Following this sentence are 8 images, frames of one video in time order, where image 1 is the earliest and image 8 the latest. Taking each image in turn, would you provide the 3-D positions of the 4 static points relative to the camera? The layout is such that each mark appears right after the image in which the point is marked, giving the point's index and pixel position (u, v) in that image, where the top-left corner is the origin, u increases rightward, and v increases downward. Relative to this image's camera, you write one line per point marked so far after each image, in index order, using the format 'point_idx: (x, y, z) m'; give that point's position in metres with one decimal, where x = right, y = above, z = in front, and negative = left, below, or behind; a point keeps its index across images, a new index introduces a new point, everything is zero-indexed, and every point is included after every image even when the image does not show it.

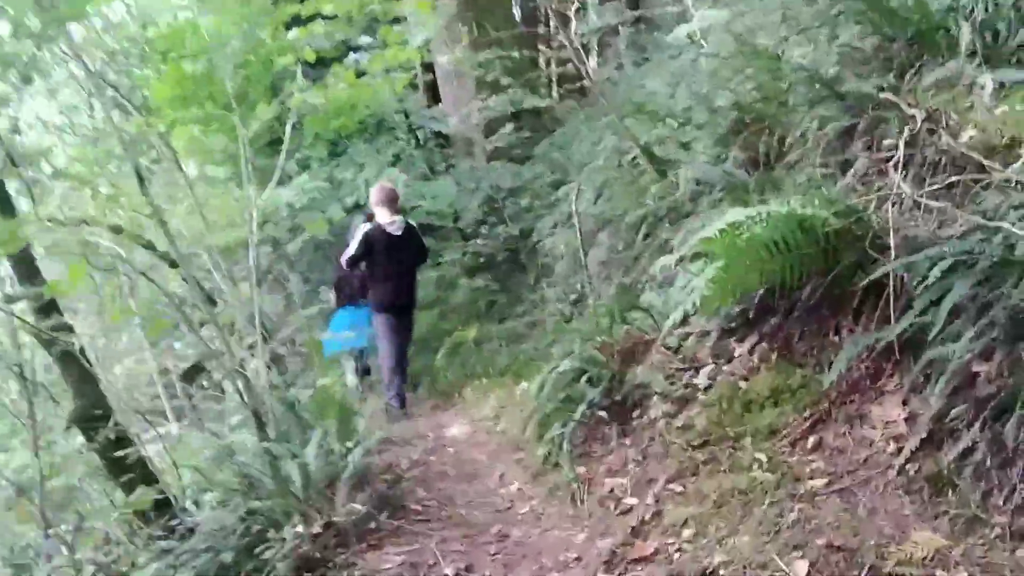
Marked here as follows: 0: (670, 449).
0: (+0.6, -0.7, +3.7) m
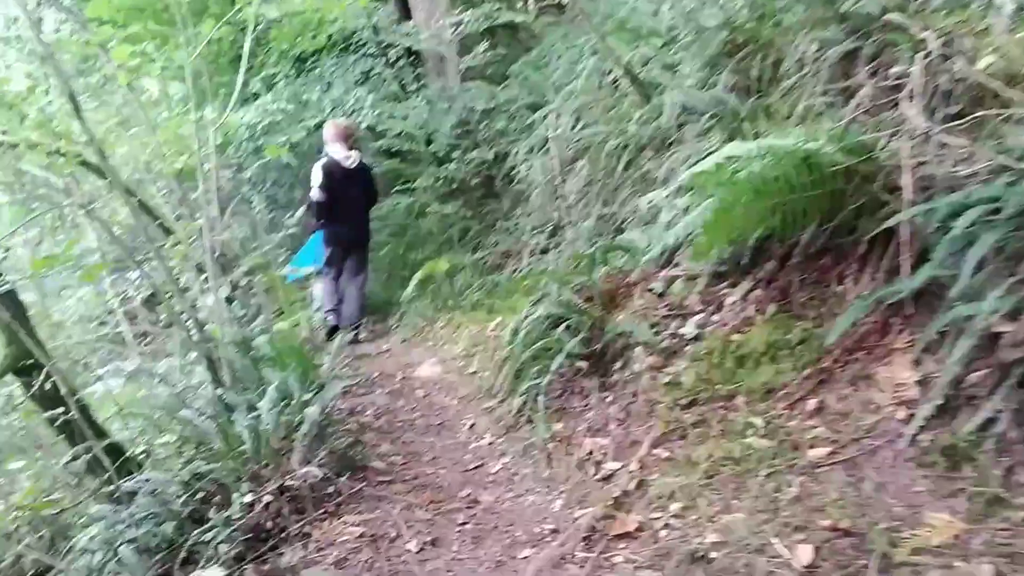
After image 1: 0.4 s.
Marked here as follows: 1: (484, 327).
0: (+0.5, -0.4, +3.4) m
1: (-0.2, -0.3, +6.5) m
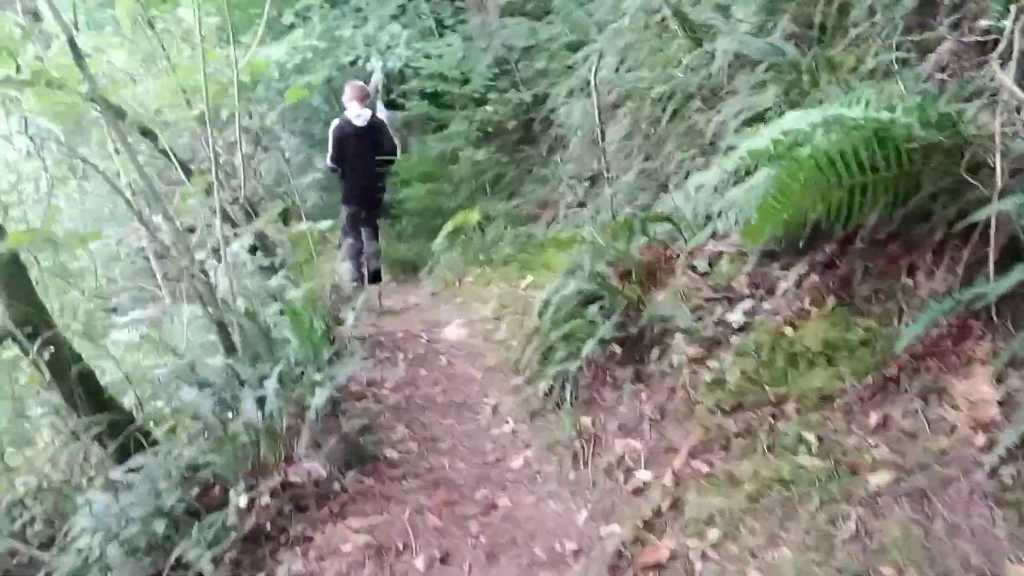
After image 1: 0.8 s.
0: (+0.6, -0.4, +3.1) m
1: (0.0, 0.0, +6.2) m
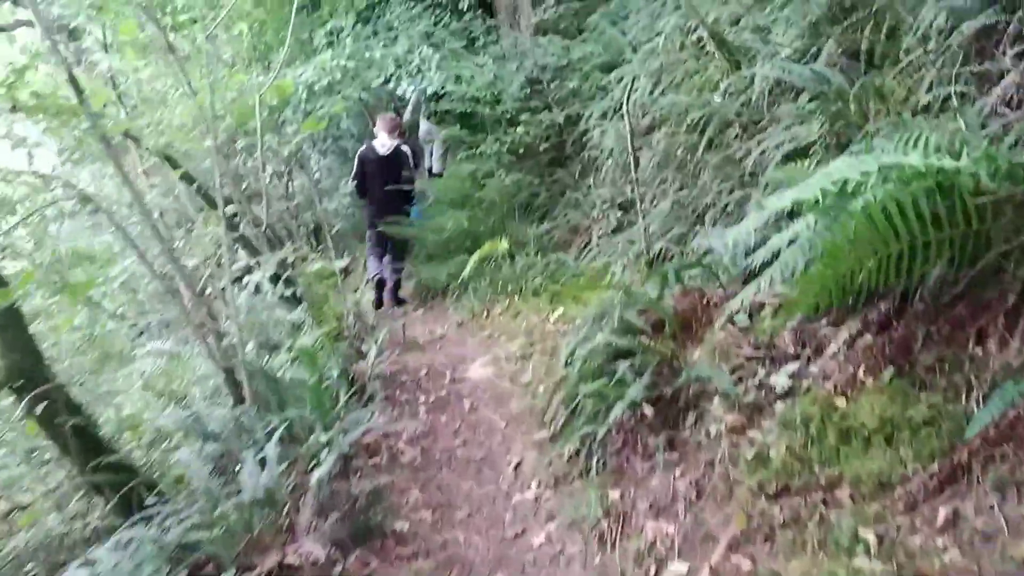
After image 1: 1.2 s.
0: (+0.7, -0.6, +2.8) m
1: (+0.2, -0.2, +5.9) m
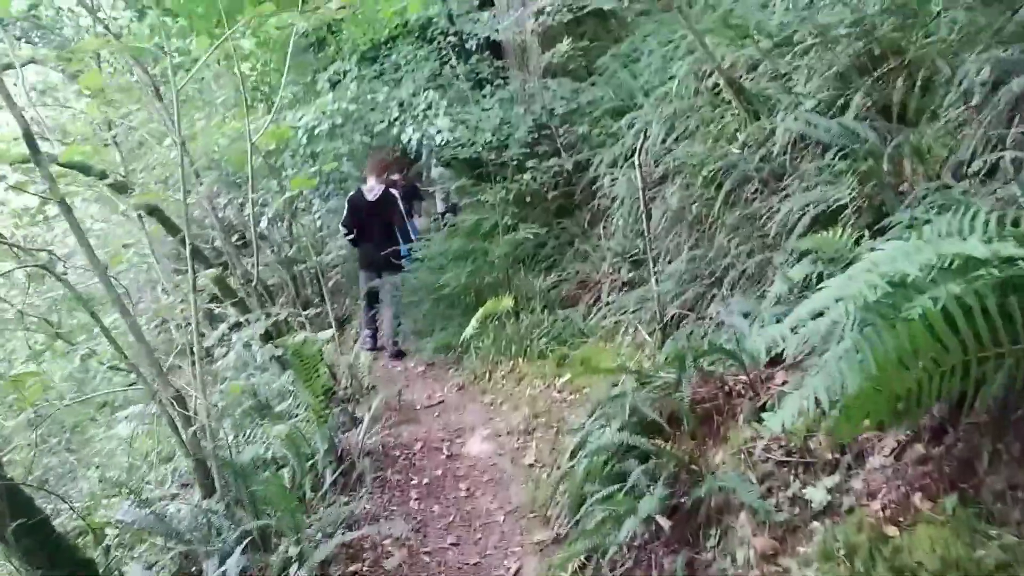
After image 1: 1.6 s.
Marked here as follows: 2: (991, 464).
0: (+0.6, -0.8, +2.4) m
1: (+0.2, -0.6, +5.5) m
2: (+1.3, -0.4, +2.6) m
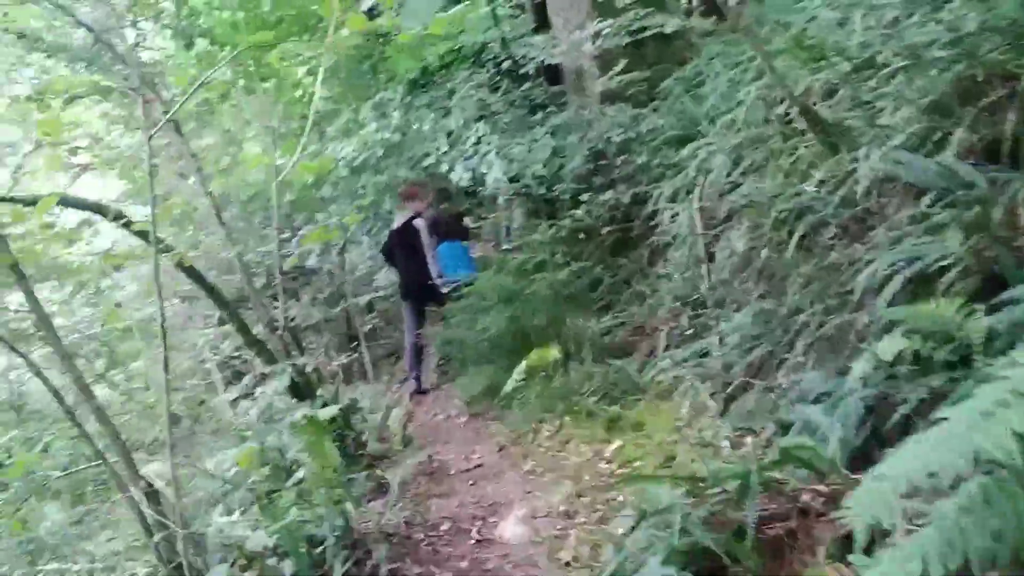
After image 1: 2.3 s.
0: (+0.6, -1.1, +1.8) m
1: (+0.4, -0.9, +4.9) m
2: (+1.3, -0.7, +1.9) m
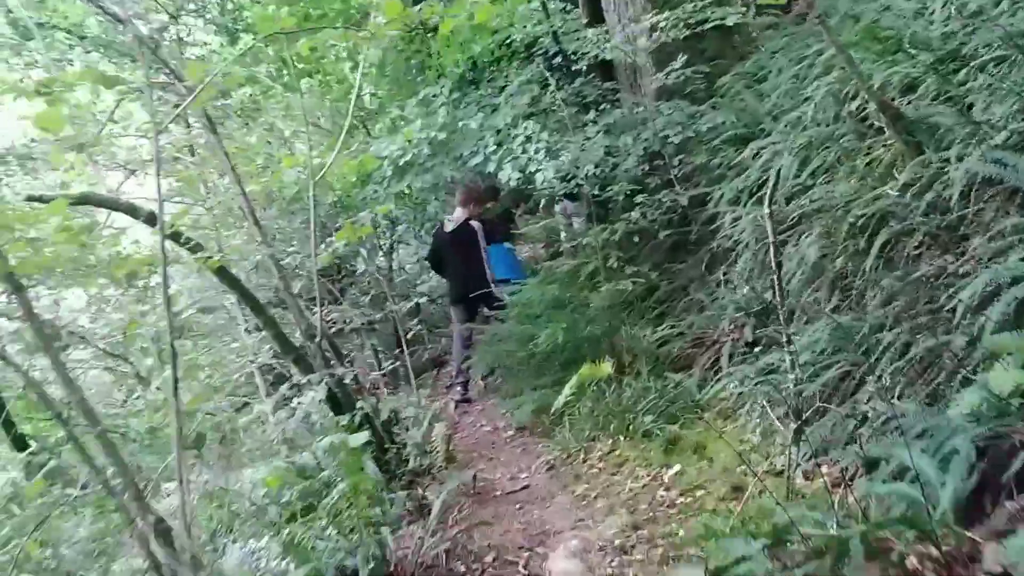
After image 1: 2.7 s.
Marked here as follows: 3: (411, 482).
0: (+0.7, -1.1, +1.4) m
1: (+0.7, -0.9, +4.5) m
2: (+1.4, -0.7, +1.4) m
3: (-0.6, -1.1, +5.5) m
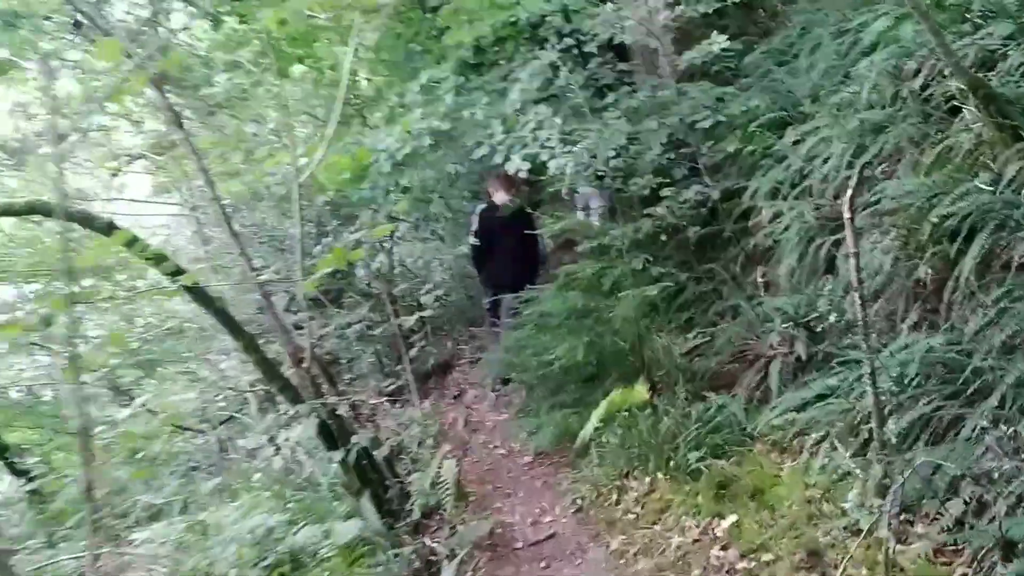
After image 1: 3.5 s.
0: (+0.8, -1.2, +0.6) m
1: (+0.8, -1.0, +3.8) m
2: (+1.4, -0.8, +0.7) m
3: (-0.5, -1.2, +4.8) m
